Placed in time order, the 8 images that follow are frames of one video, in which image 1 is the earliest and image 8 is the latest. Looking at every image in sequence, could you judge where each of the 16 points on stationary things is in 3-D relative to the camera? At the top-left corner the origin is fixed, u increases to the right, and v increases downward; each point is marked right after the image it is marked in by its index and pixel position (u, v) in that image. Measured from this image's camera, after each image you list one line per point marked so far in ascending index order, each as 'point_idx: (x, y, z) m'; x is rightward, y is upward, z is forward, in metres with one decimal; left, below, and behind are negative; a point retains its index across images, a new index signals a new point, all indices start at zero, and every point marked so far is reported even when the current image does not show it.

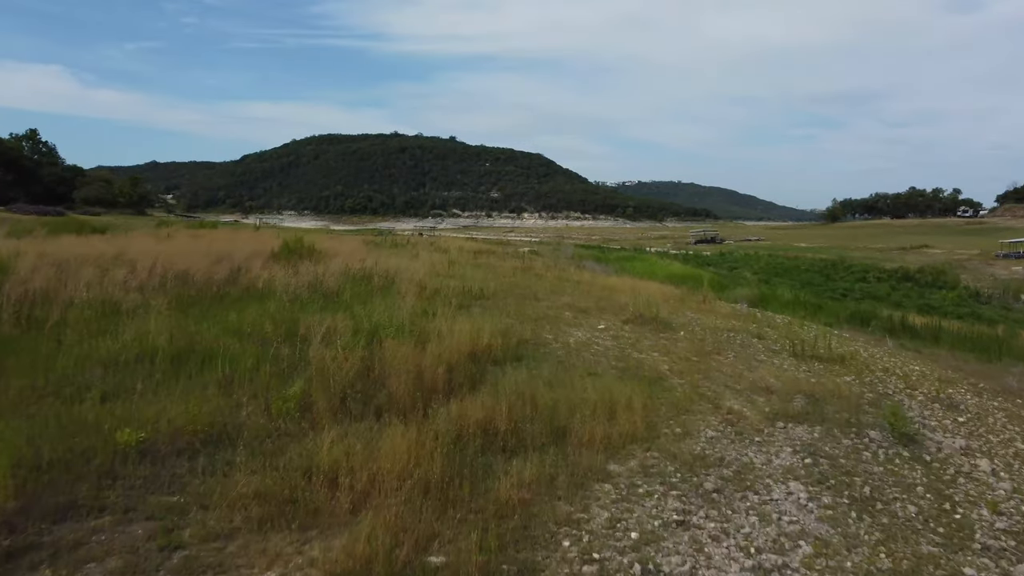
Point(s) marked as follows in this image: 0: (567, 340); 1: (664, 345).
0: (+0.7, -0.6, +11.3) m
1: (+1.9, -0.7, +11.5) m
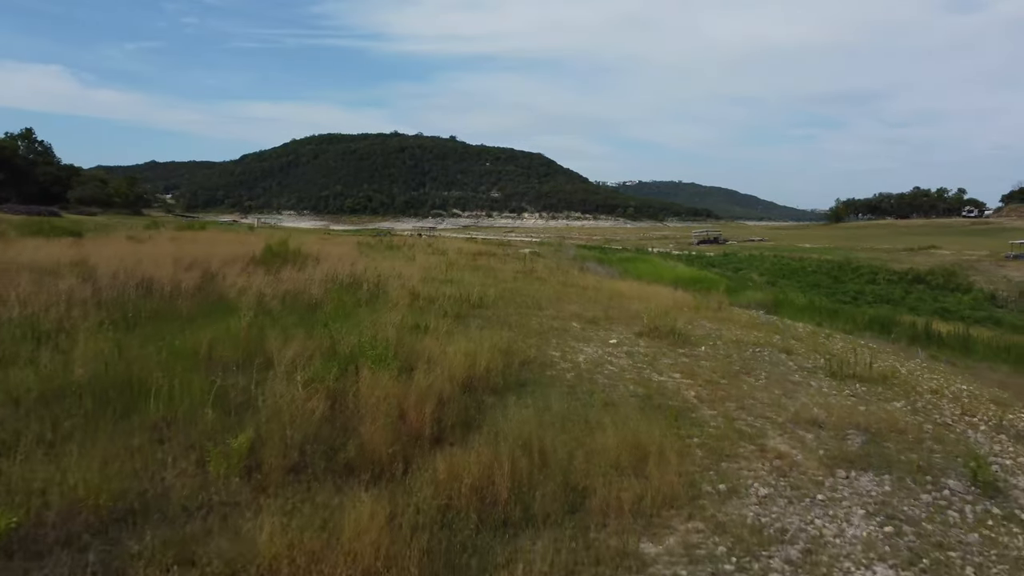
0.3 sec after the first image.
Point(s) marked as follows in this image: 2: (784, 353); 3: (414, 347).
0: (+0.7, -0.7, +10.0) m
1: (+1.9, -0.8, +10.2) m
2: (+3.5, -0.8, +12.1) m
3: (-0.9, -0.5, +8.4) m
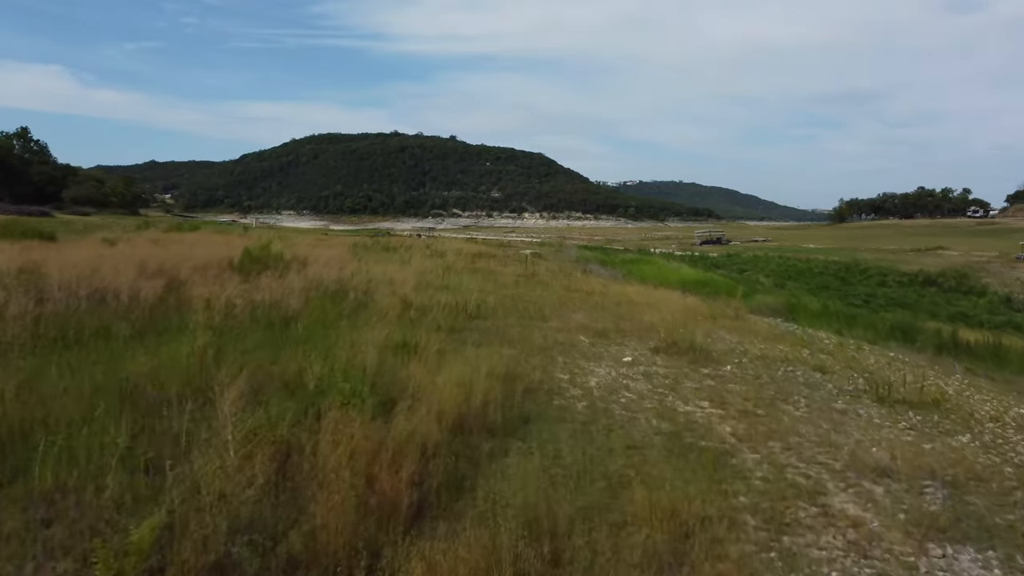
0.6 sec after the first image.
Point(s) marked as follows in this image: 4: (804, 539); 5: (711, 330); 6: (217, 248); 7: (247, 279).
0: (+0.7, -0.9, +8.7) m
1: (+1.9, -1.0, +8.9) m
2: (+3.6, -1.0, +10.8) m
3: (-0.9, -0.6, +7.0) m
4: (+1.5, -1.3, +4.8) m
5: (+3.0, -0.6, +13.9) m
6: (-5.7, +0.8, +17.9) m
7: (-3.7, +0.1, +12.8) m
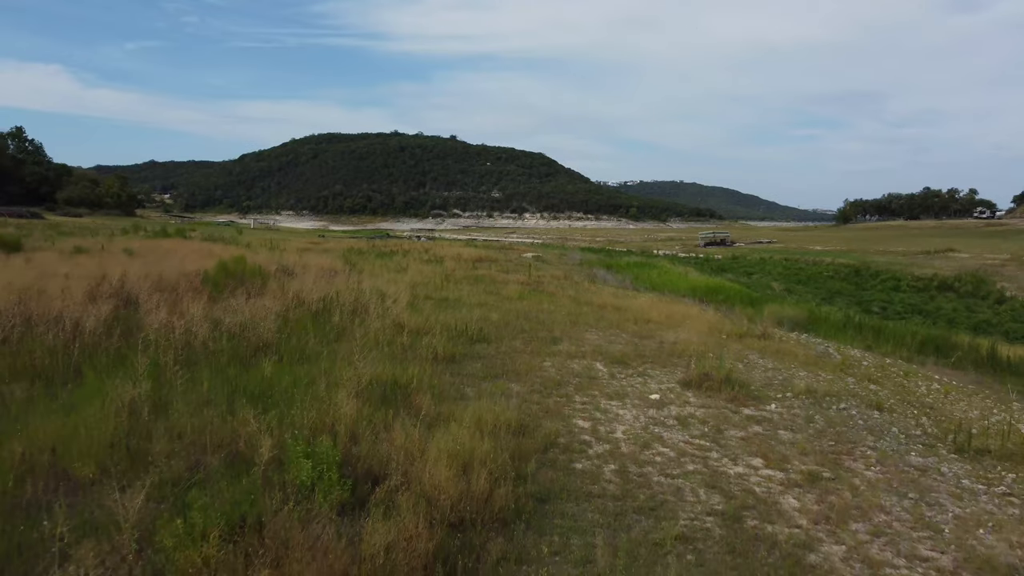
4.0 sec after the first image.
0: (+0.8, -1.1, +7.2) m
1: (+2.0, -1.2, +7.4) m
2: (+3.6, -1.2, +9.3) m
3: (-0.8, -0.9, +5.6) m
4: (+1.5, -1.5, +3.3) m
5: (+3.0, -0.9, +12.4) m
6: (-5.7, +0.5, +16.4) m
7: (-3.6, -0.1, +11.3) m
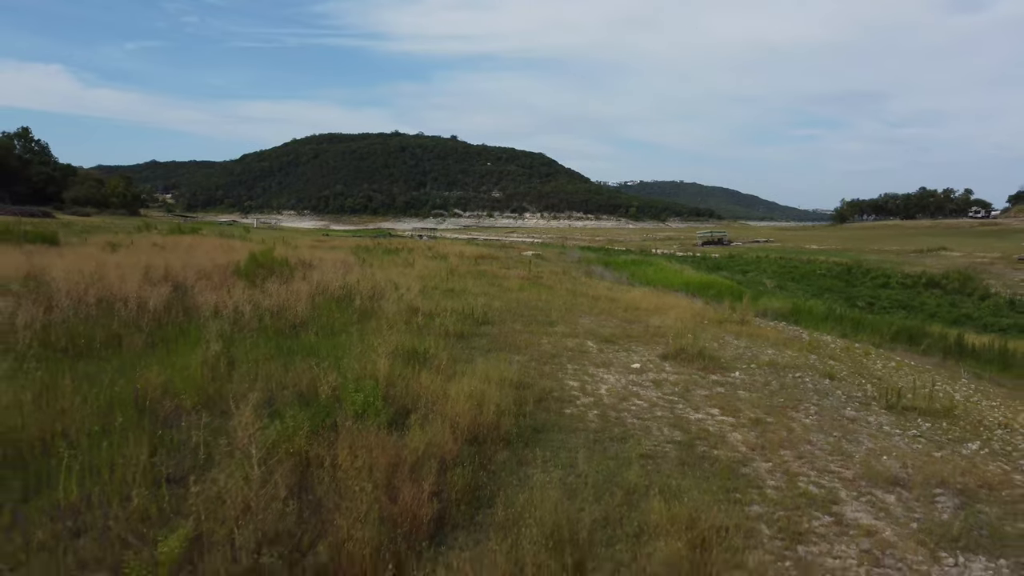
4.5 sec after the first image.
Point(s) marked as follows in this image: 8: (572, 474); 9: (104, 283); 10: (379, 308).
0: (+0.8, -0.9, +8.7) m
1: (+2.0, -1.0, +8.9) m
2: (+3.6, -1.0, +10.8) m
3: (-0.8, -0.7, +7.0) m
4: (+1.6, -1.3, +4.7) m
5: (+3.1, -0.7, +13.9) m
6: (-5.6, +0.7, +17.9) m
7: (-3.6, 0.0, +12.8) m
8: (+0.4, -1.1, +5.6) m
9: (-4.7, 0.0, +10.9) m
10: (-1.8, -0.3, +12.6) m
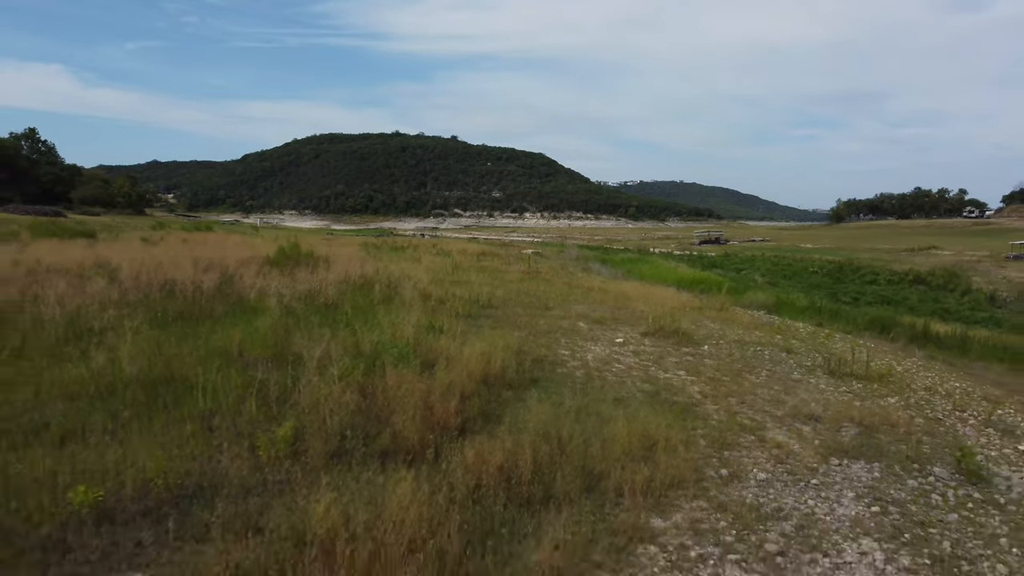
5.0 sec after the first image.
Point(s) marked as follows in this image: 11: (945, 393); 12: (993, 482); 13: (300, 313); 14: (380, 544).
0: (+0.8, -0.8, +10.4) m
1: (+2.0, -0.9, +10.7) m
2: (+3.7, -0.9, +12.6) m
3: (-0.7, -0.5, +8.8) m
4: (+1.6, -1.1, +6.5) m
5: (+3.1, -0.5, +15.6) m
6: (-5.6, +0.9, +19.7) m
7: (-3.6, +0.2, +14.6) m
8: (+0.4, -0.9, +7.3) m
9: (-4.7, +0.2, +12.7) m
10: (-1.8, -0.1, +14.3) m
11: (+5.1, -1.2, +11.0) m
12: (+3.5, -1.4, +6.9) m
13: (-2.3, -0.3, +10.2) m
14: (-0.6, -1.1, +4.0) m
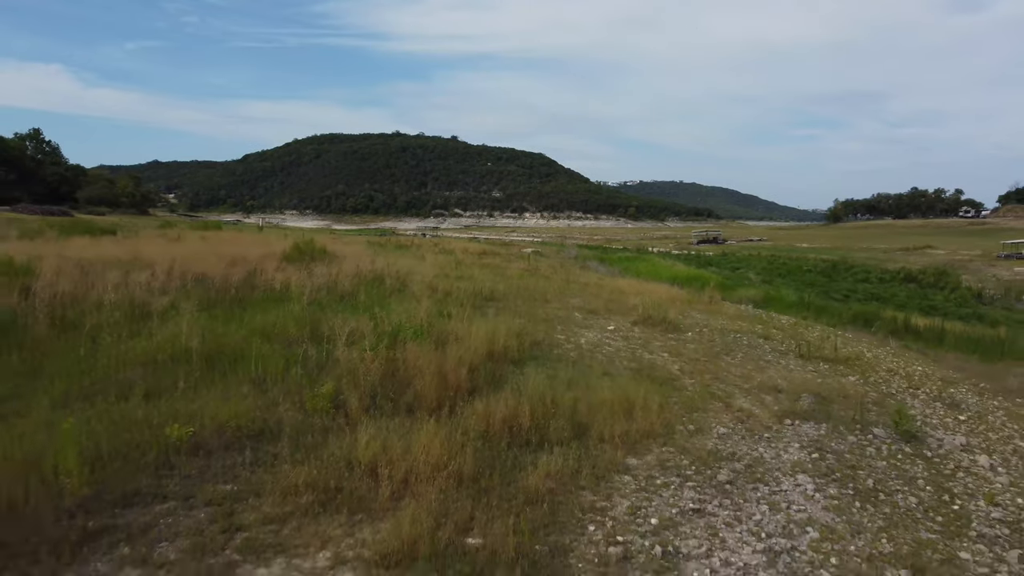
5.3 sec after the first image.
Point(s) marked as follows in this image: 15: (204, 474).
0: (+0.8, -0.7, +11.6) m
1: (+2.0, -0.7, +11.8) m
2: (+3.7, -0.7, +13.7) m
3: (-0.7, -0.4, +9.9) m
4: (+1.6, -1.0, +7.7) m
5: (+3.1, -0.4, +16.8) m
6: (-5.6, +1.0, +20.8) m
7: (-3.6, +0.3, +15.7) m
8: (+0.4, -0.8, +8.5) m
9: (-4.7, +0.3, +13.8) m
10: (-1.7, 0.0, +15.5) m
11: (+5.1, -1.1, +12.2) m
12: (+3.6, -1.3, +8.0) m
13: (-2.3, -0.2, +11.4) m
14: (-0.6, -1.0, +5.2) m
15: (-1.6, -1.0, +5.0) m
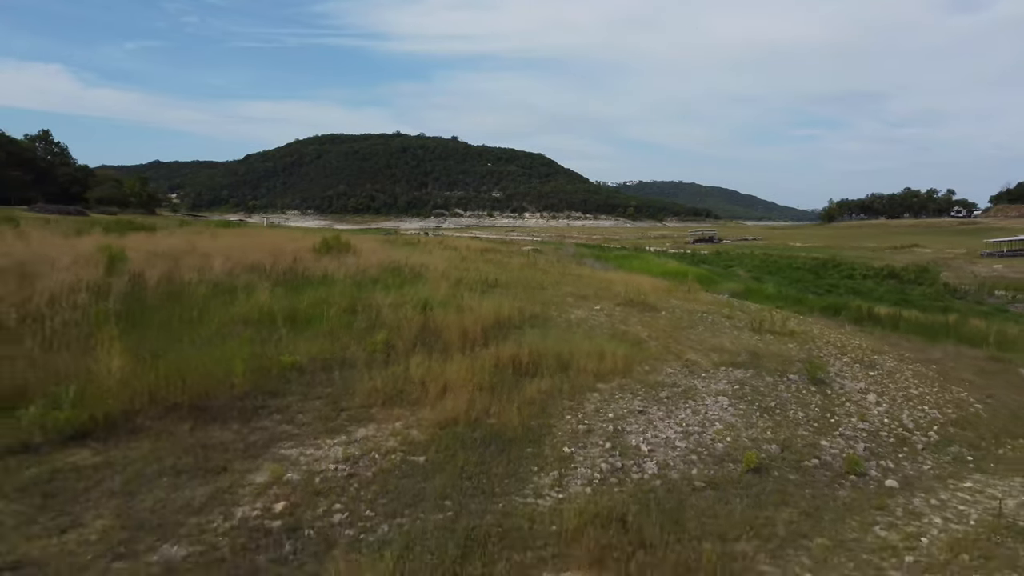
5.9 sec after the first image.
0: (+0.9, -0.4, +14.1) m
1: (+2.1, -0.5, +14.3) m
2: (+3.7, -0.5, +16.2) m
3: (-0.7, -0.2, +12.4) m
4: (+1.6, -0.8, +10.2) m
5: (+3.1, -0.2, +19.3) m
6: (-5.6, +1.2, +23.3) m
7: (-3.5, +0.6, +18.2) m
8: (+0.4, -0.6, +11.0) m
9: (-4.7, +0.6, +16.3) m
10: (-1.7, +0.3, +18.0) m
11: (+5.1, -0.9, +14.7) m
12: (+3.6, -1.1, +10.5) m
13: (-2.3, 0.0, +13.9) m
14: (-0.5, -0.8, +7.7) m
15: (-1.6, -0.8, +7.5) m
